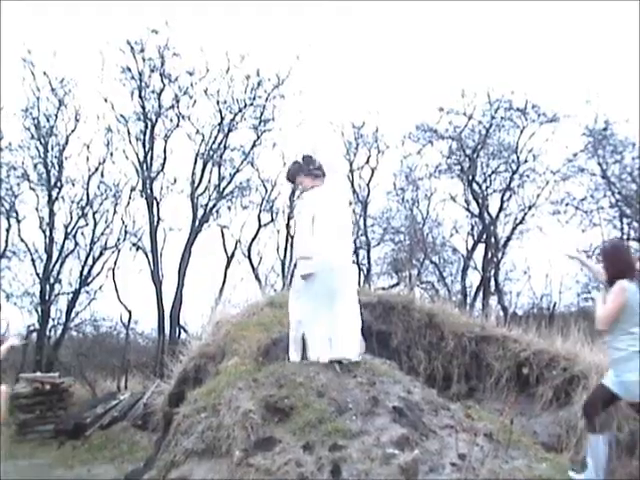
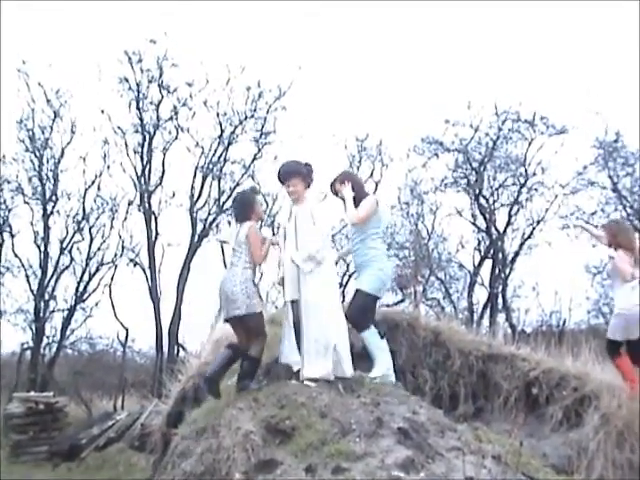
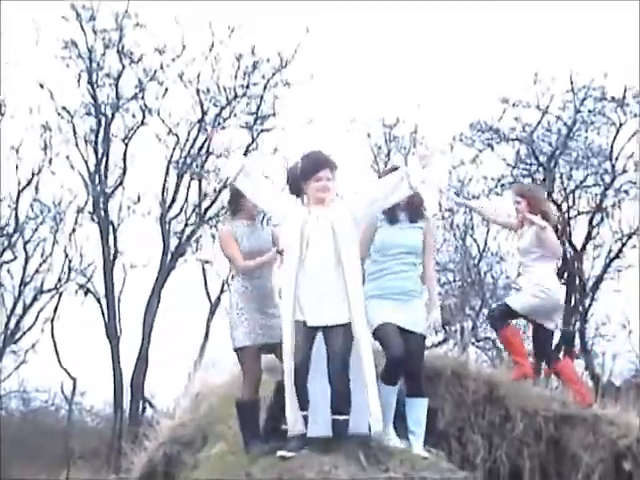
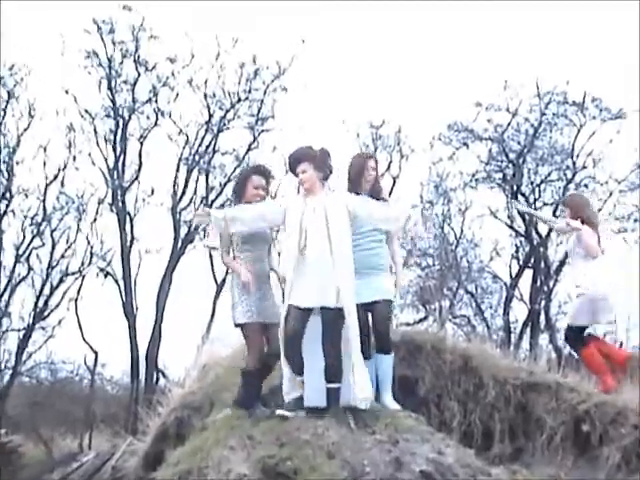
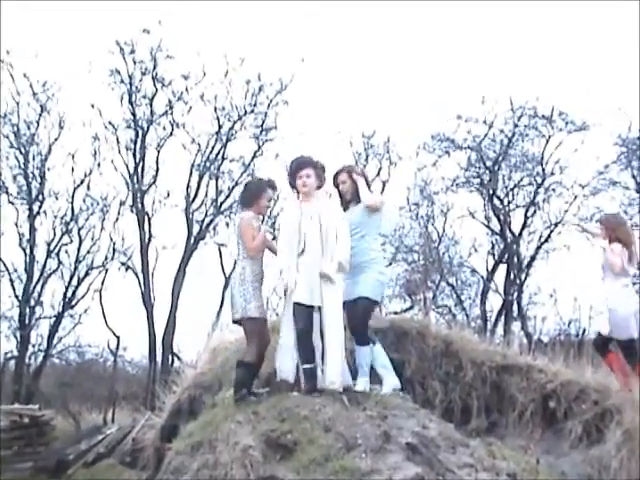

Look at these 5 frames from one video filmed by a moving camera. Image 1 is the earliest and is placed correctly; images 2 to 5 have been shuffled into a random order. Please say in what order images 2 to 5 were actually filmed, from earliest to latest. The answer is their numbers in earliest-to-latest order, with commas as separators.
2, 5, 4, 3
